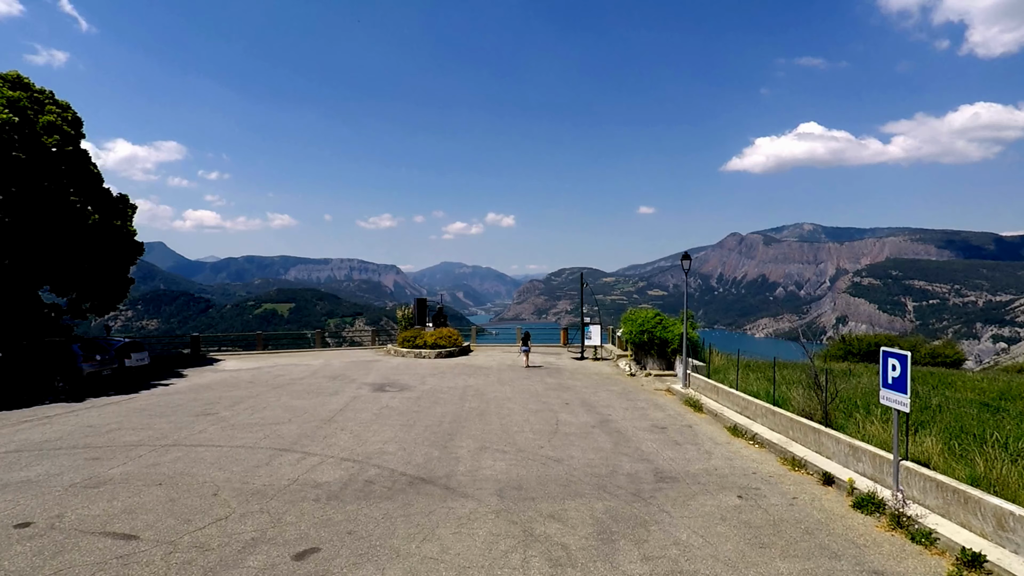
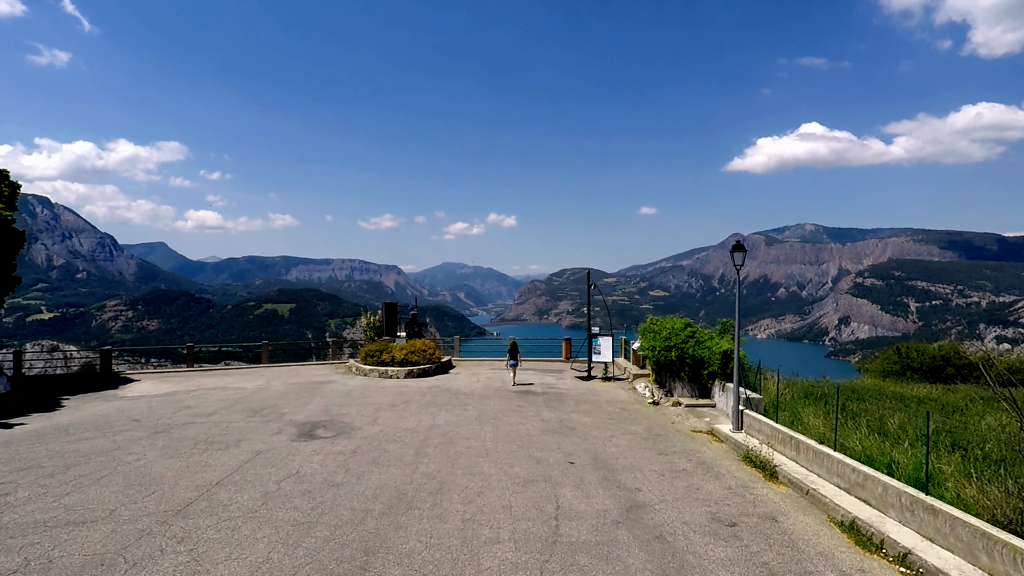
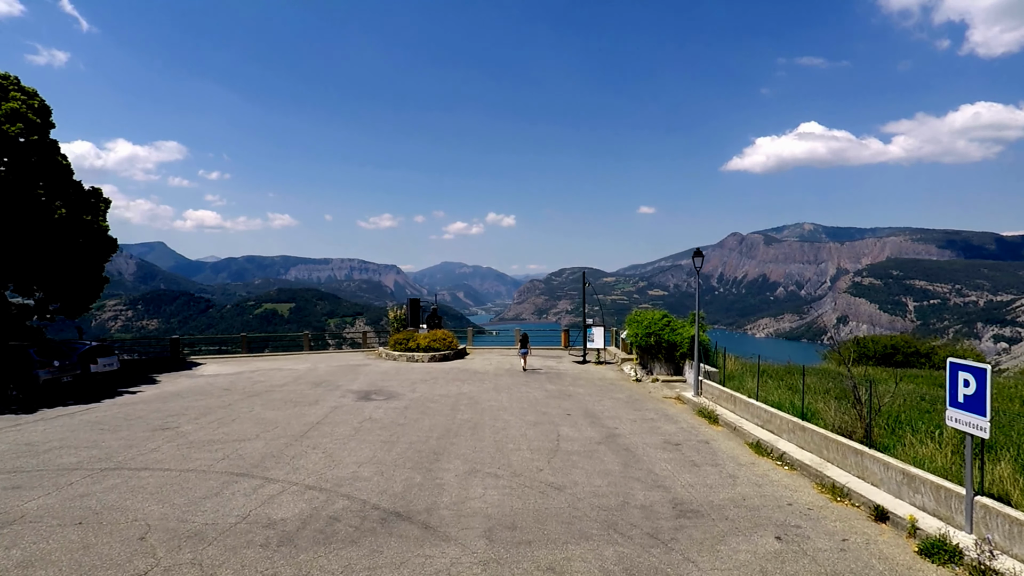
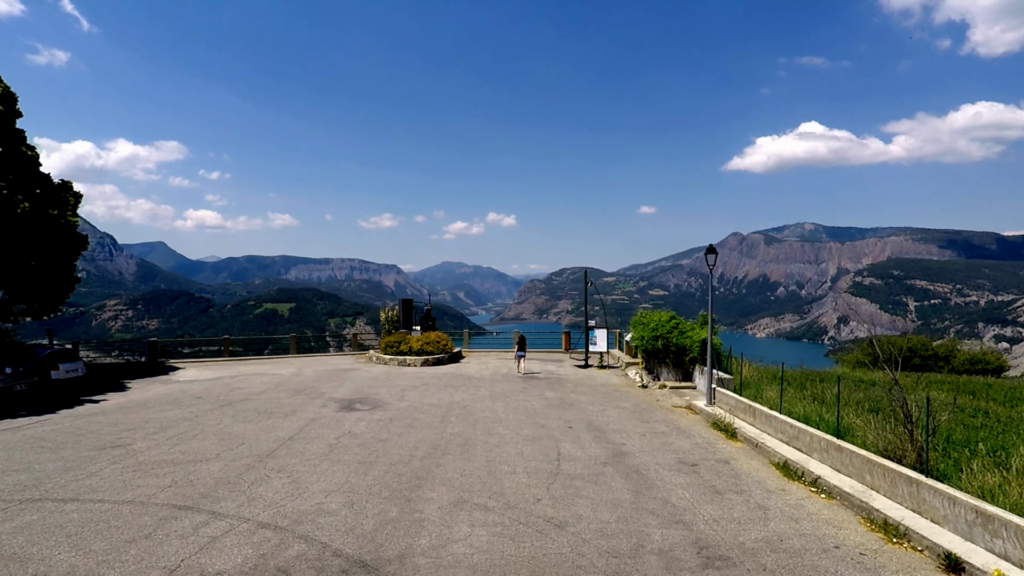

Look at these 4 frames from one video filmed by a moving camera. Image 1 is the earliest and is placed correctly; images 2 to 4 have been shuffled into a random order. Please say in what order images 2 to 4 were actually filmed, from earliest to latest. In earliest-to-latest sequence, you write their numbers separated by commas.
3, 4, 2
